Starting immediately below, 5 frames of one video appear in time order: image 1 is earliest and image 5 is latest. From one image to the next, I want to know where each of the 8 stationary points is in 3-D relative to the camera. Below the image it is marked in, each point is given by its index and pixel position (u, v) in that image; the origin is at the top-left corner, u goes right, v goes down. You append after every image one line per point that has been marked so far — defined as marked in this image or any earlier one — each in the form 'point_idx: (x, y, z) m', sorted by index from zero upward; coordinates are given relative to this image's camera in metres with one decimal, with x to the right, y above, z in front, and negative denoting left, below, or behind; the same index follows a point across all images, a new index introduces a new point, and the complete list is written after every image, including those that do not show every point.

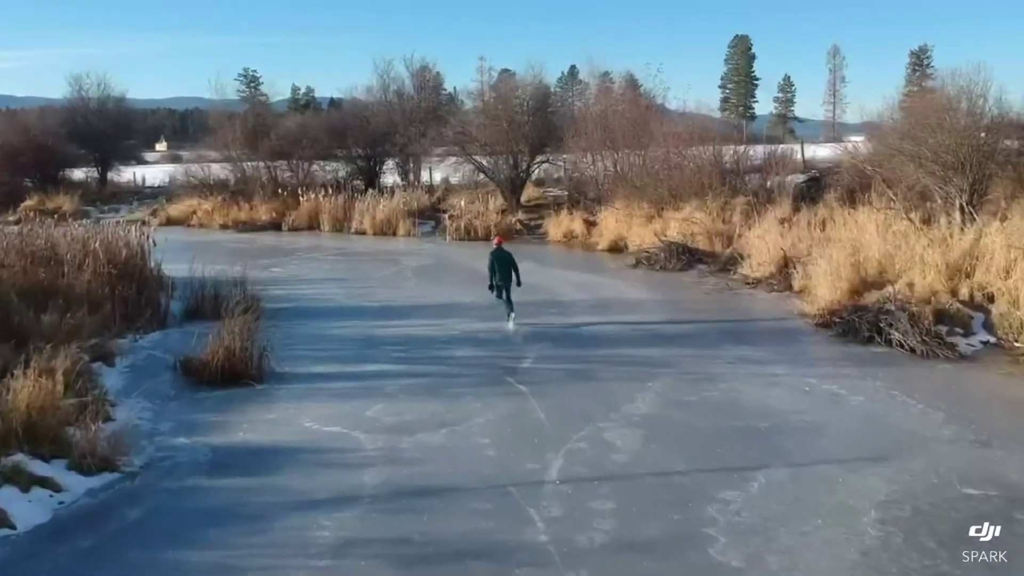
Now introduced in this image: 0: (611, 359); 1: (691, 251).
0: (+0.9, -0.7, +9.3) m
1: (+3.0, +0.6, +16.8) m
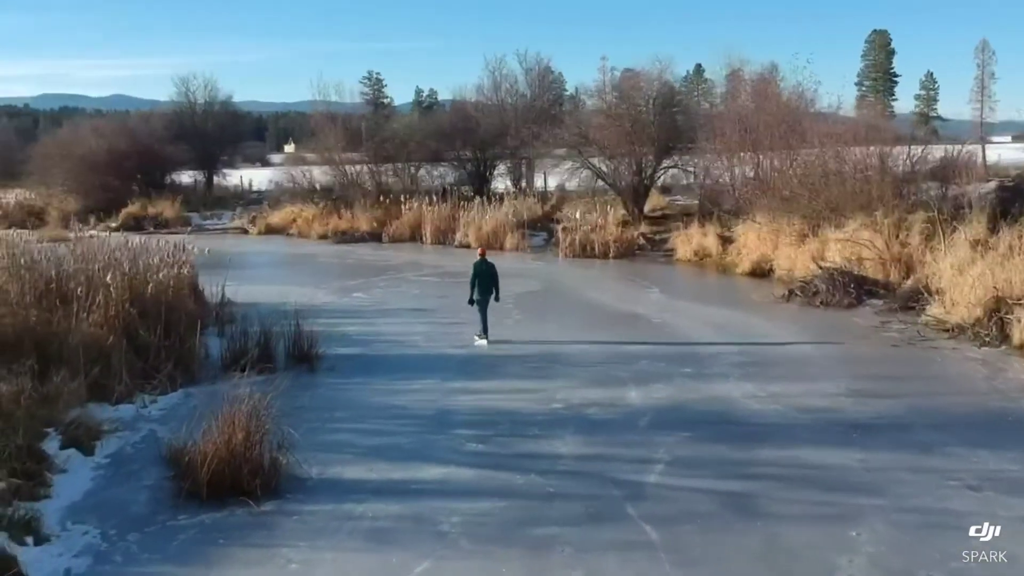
0: (+1.7, -1.2, +6.3) m
1: (+4.7, +0.1, +13.4) m
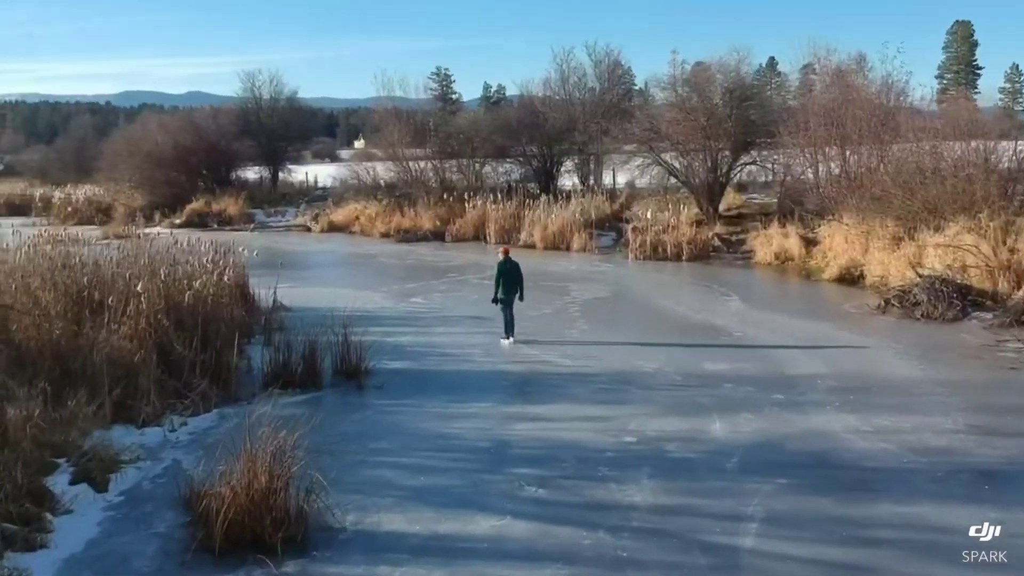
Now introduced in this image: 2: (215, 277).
0: (+2.0, -1.3, +5.2) m
1: (+5.6, 0.0, +12.1) m
2: (-3.3, +0.1, +11.0) m
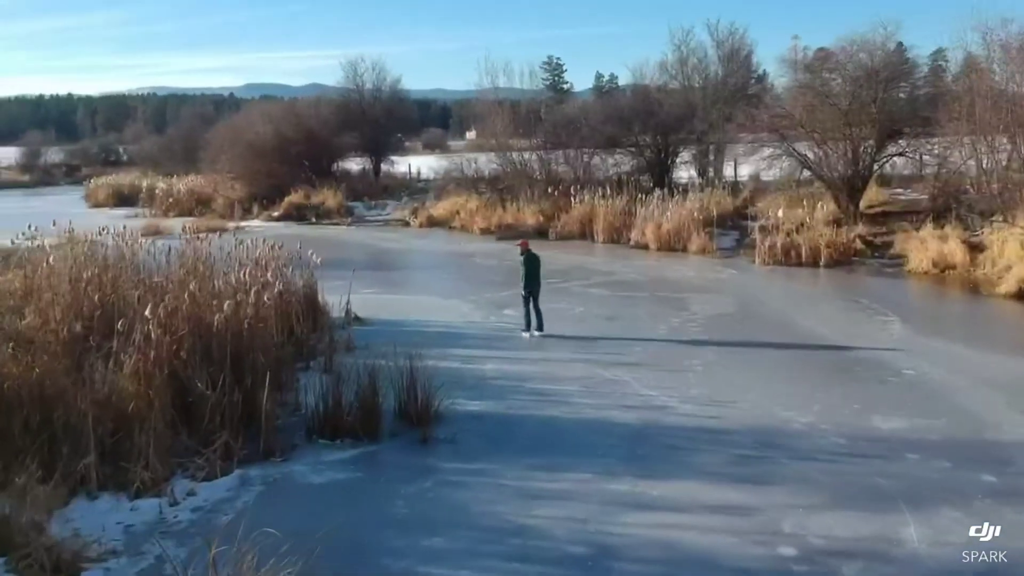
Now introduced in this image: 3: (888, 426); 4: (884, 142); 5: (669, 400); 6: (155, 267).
0: (+2.4, -1.6, +2.9) m
1: (+6.6, -0.3, +9.4) m
2: (-2.3, 0.0, +9.3) m
3: (+2.8, -1.0, +7.3) m
4: (+7.3, +2.8, +19.2) m
5: (+1.3, -0.9, +8.1) m
6: (-3.4, +0.2, +9.5) m
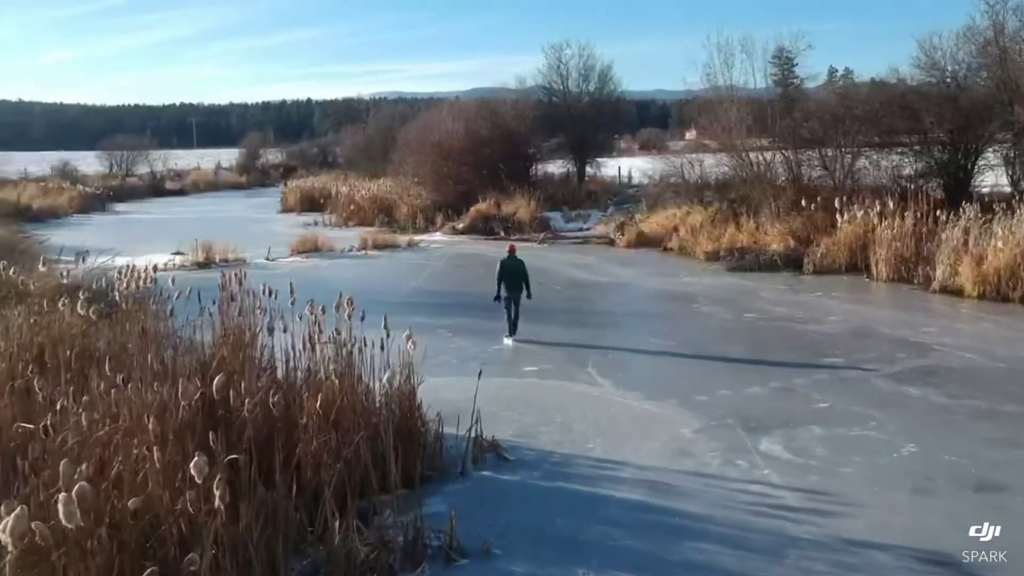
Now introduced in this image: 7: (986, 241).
0: (+2.0, -2.4, -3.1) m
1: (+7.6, -1.3, +2.3) m
2: (-1.1, -0.7, +4.1) m
3: (+3.4, -1.8, +1.1) m
4: (+10.4, +1.8, +11.7) m
5: (+2.1, -1.7, +2.2) m
6: (-2.2, -0.5, +4.5) m
7: (+6.6, +0.6, +13.7) m
